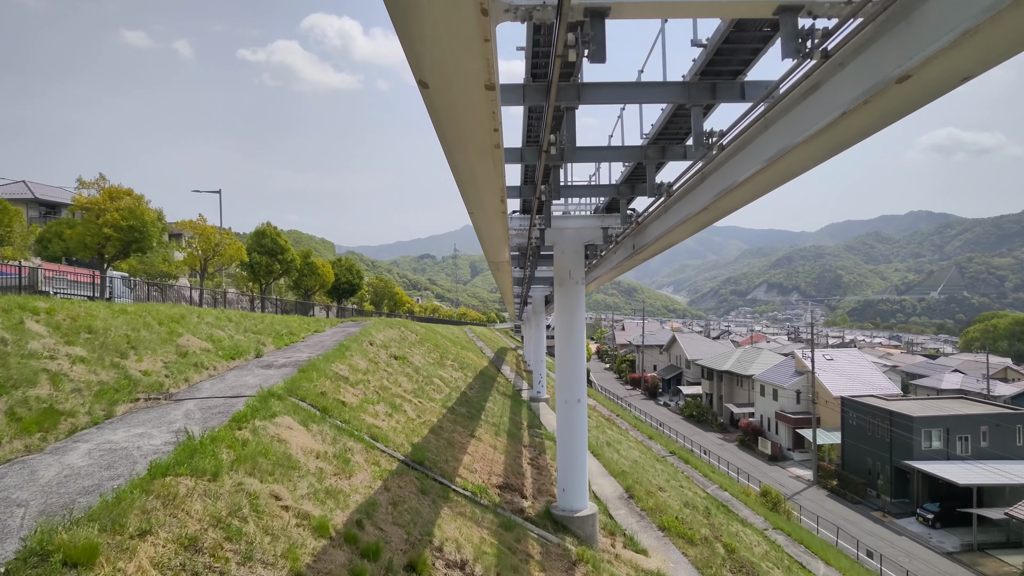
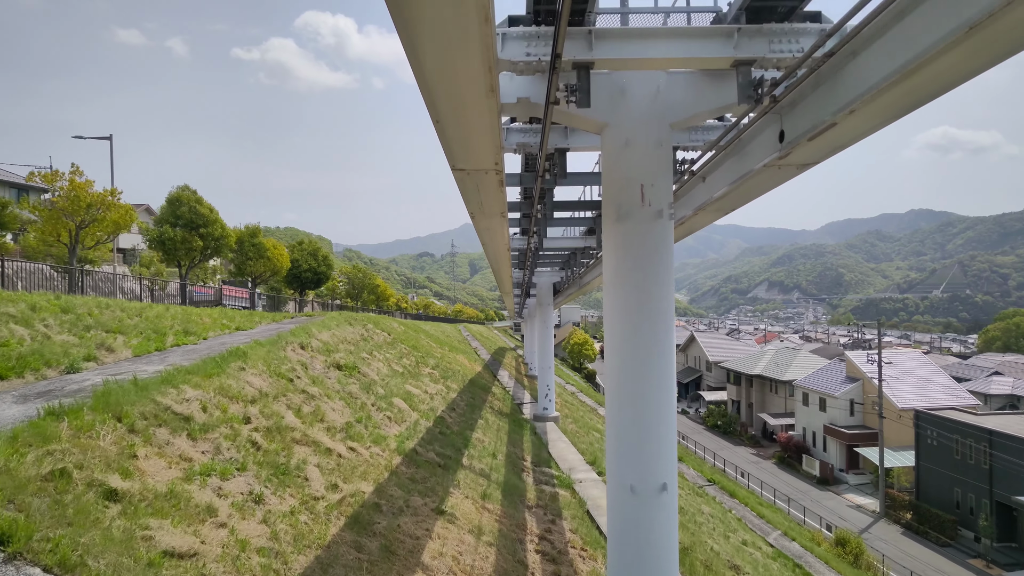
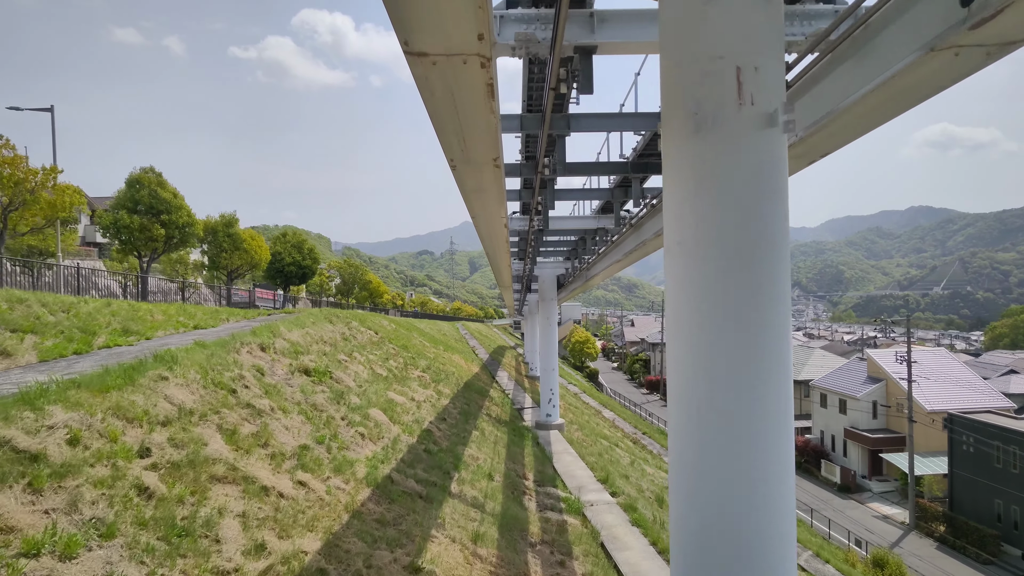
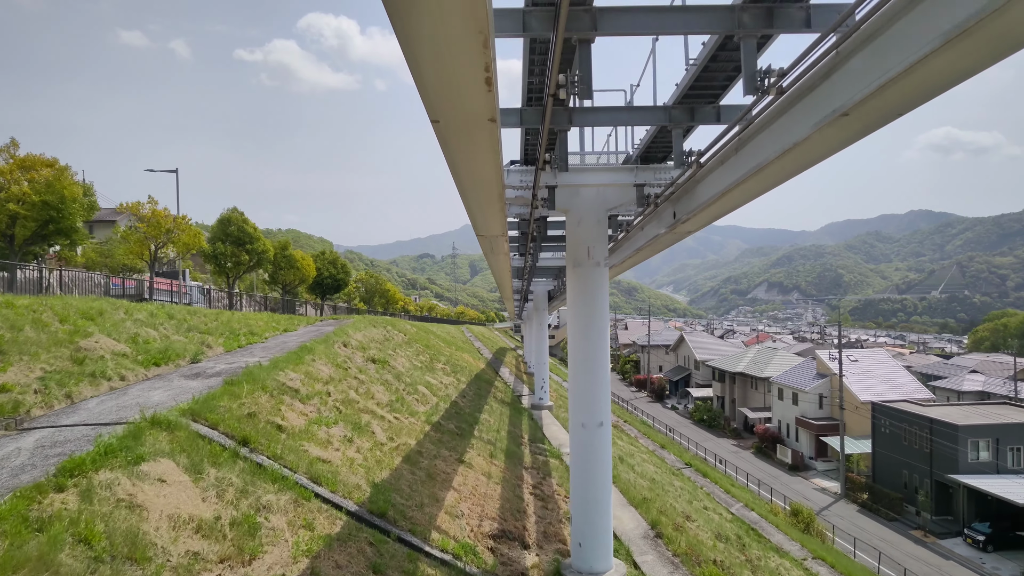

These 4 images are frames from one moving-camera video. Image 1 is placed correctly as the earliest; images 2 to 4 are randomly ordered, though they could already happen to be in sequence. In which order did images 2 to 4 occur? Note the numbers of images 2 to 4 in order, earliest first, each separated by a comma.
4, 2, 3
